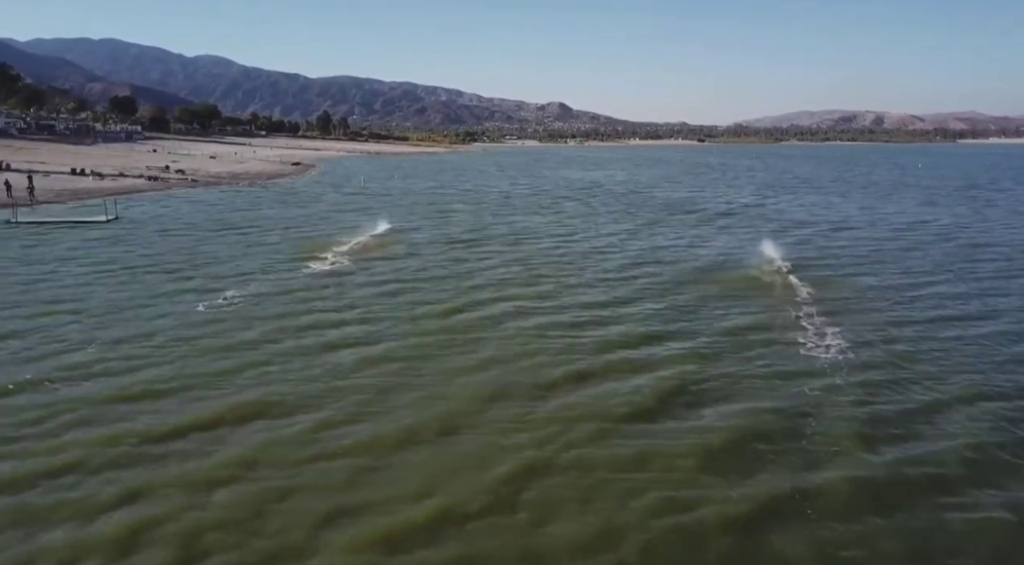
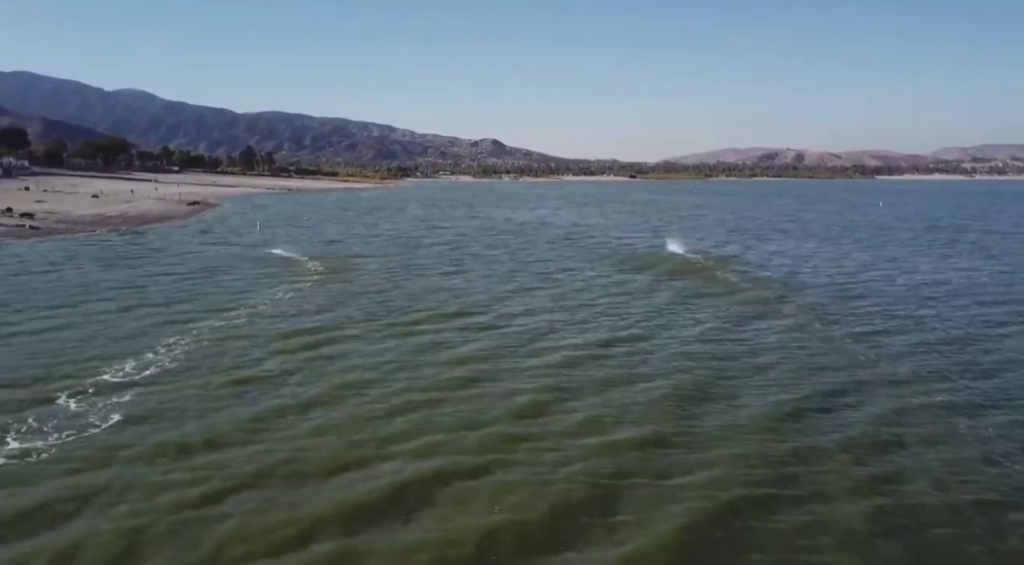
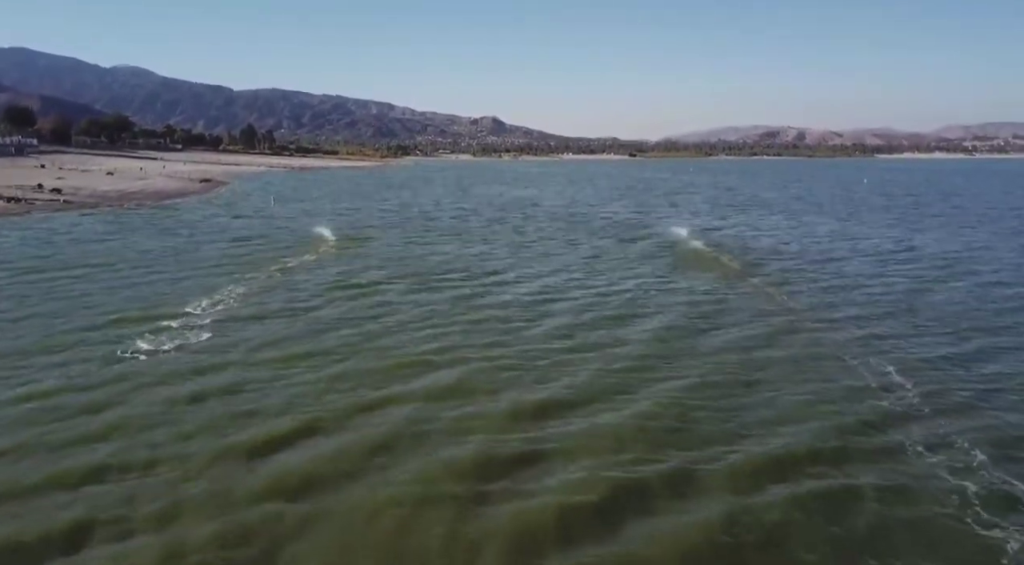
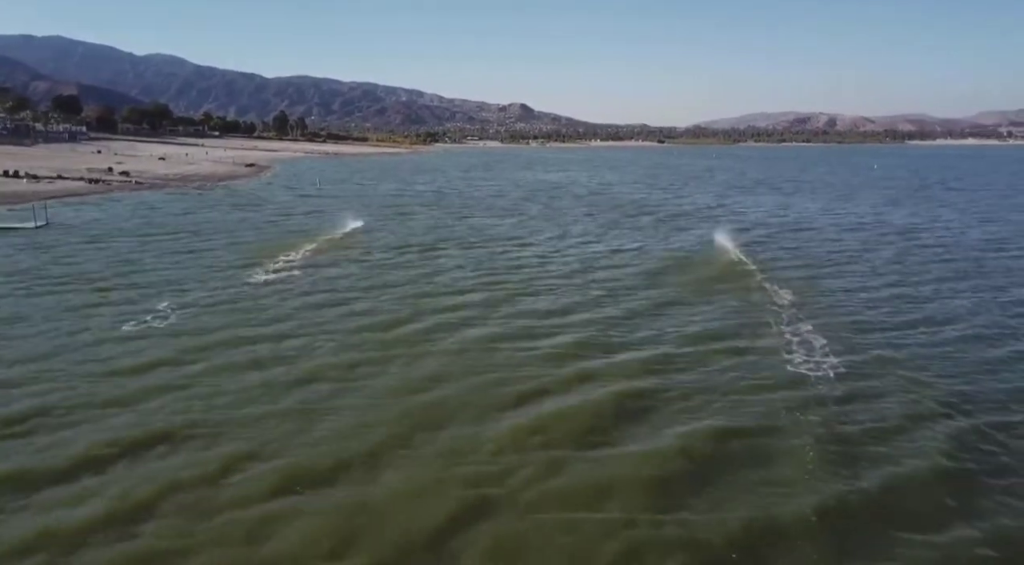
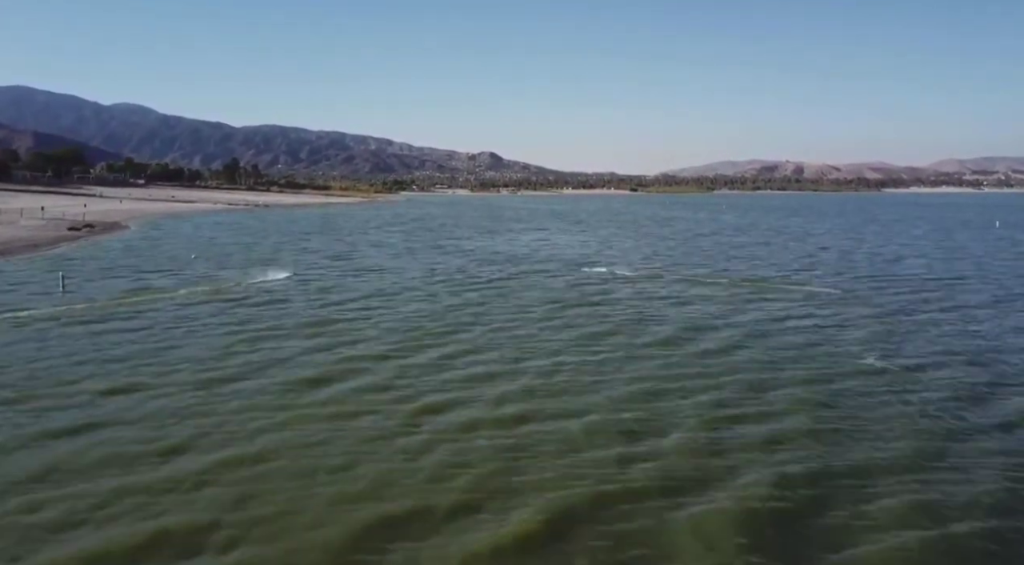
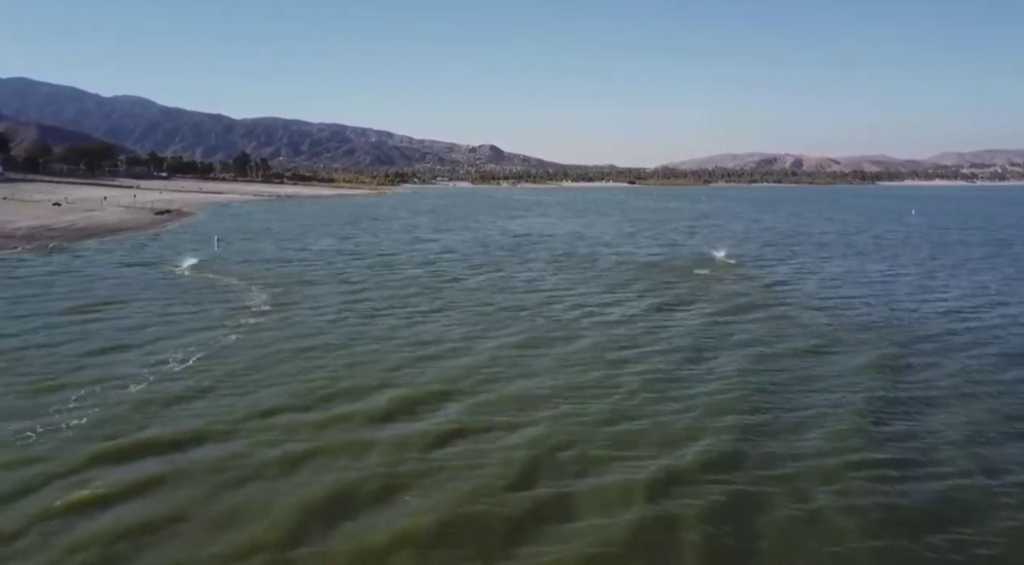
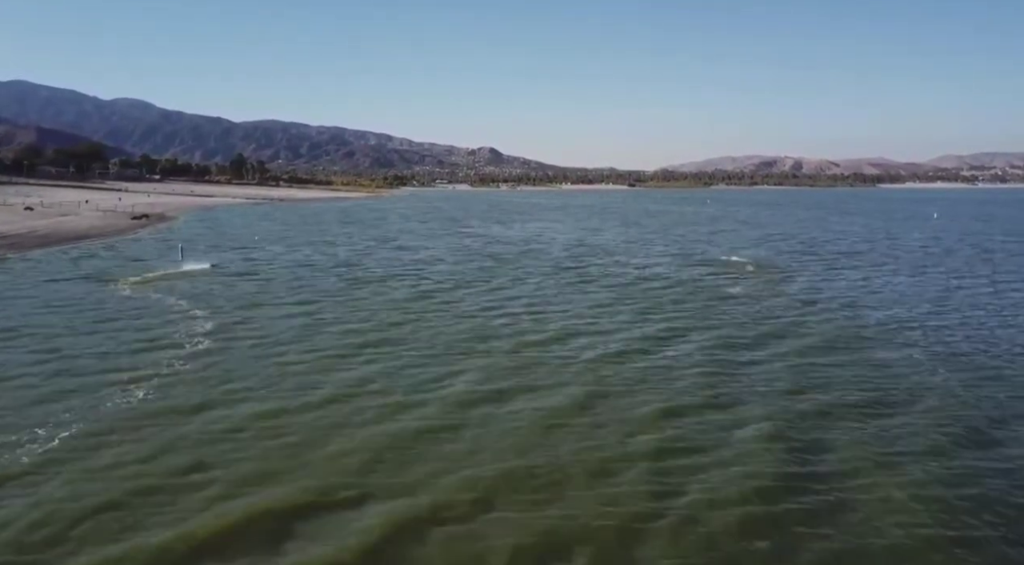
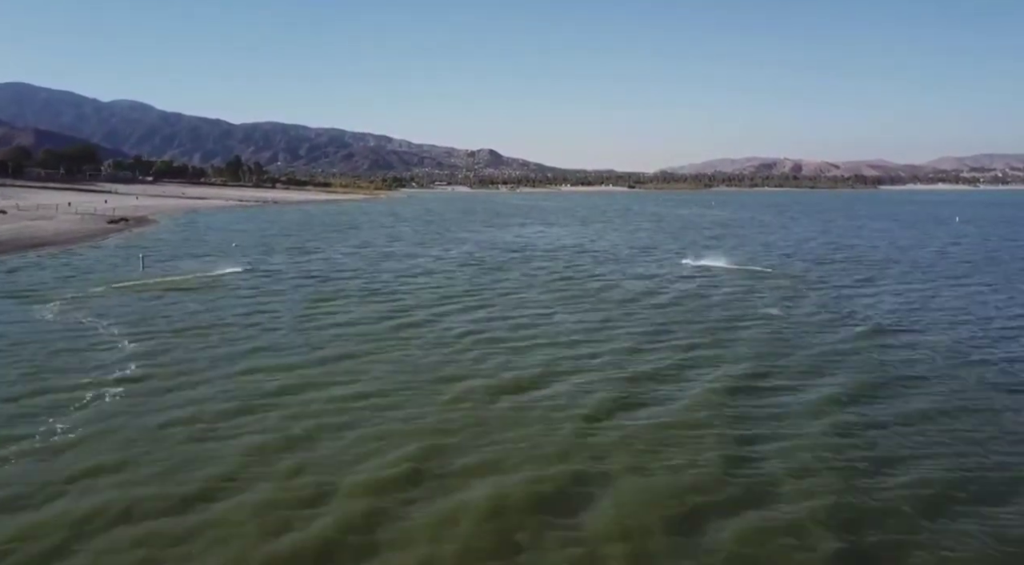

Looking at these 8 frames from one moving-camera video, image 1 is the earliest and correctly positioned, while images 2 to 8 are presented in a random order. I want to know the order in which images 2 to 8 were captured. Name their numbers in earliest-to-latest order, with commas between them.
4, 3, 2, 6, 7, 8, 5
